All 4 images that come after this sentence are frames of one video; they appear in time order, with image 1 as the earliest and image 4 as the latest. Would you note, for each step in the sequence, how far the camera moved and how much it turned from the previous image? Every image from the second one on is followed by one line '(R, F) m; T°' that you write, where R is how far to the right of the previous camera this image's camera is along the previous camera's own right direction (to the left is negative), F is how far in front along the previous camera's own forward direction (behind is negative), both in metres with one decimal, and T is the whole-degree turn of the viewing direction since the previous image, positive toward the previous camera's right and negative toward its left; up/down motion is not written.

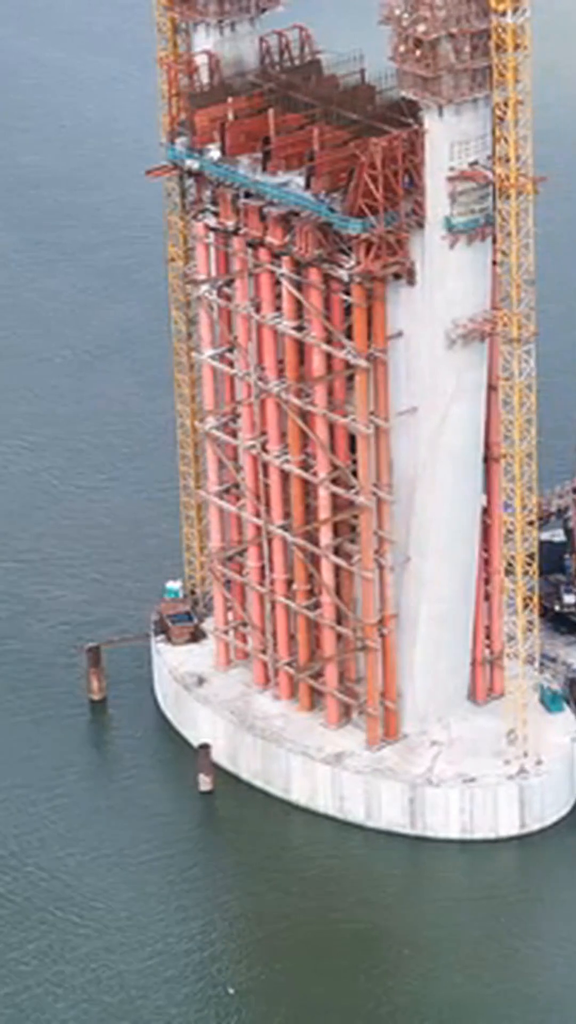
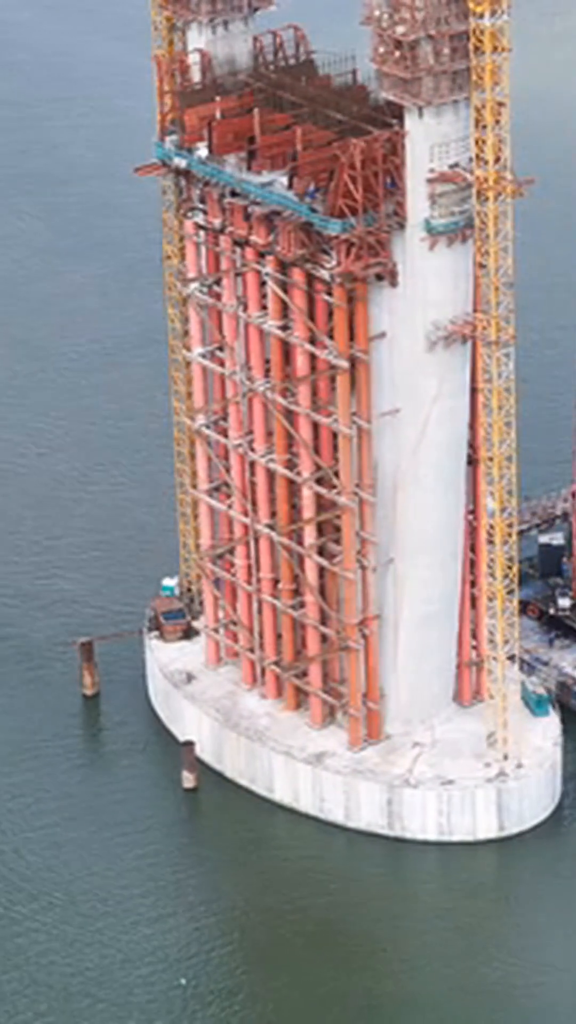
(+3.5, -0.1) m; -1°
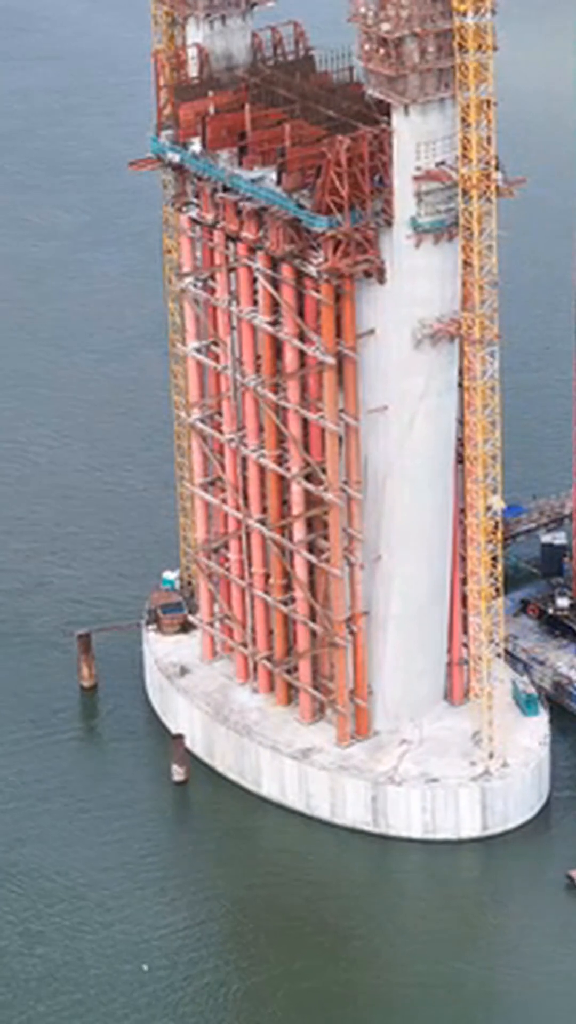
(+3.1, -0.1) m; -1°
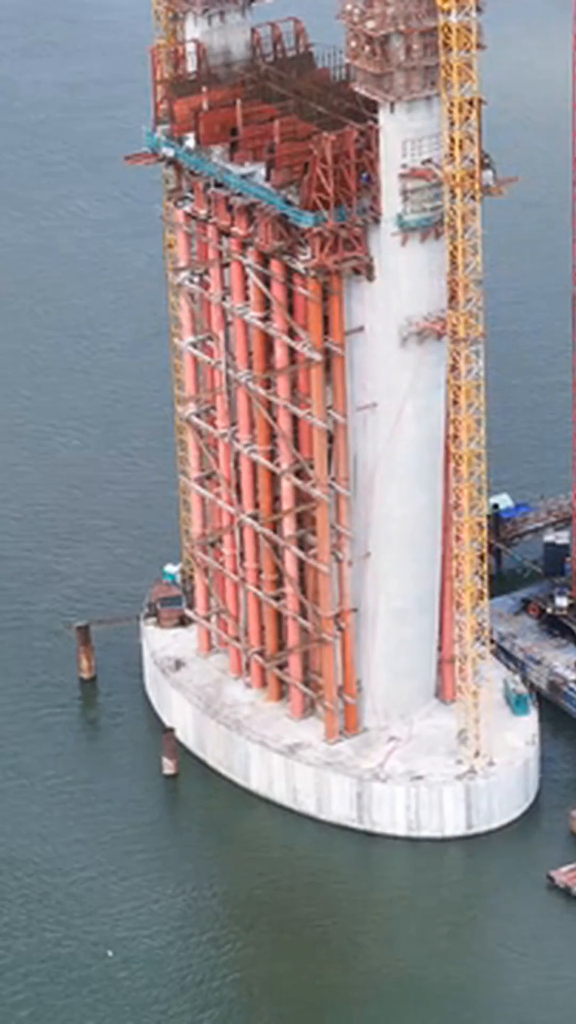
(+3.1, -0.2) m; -1°
